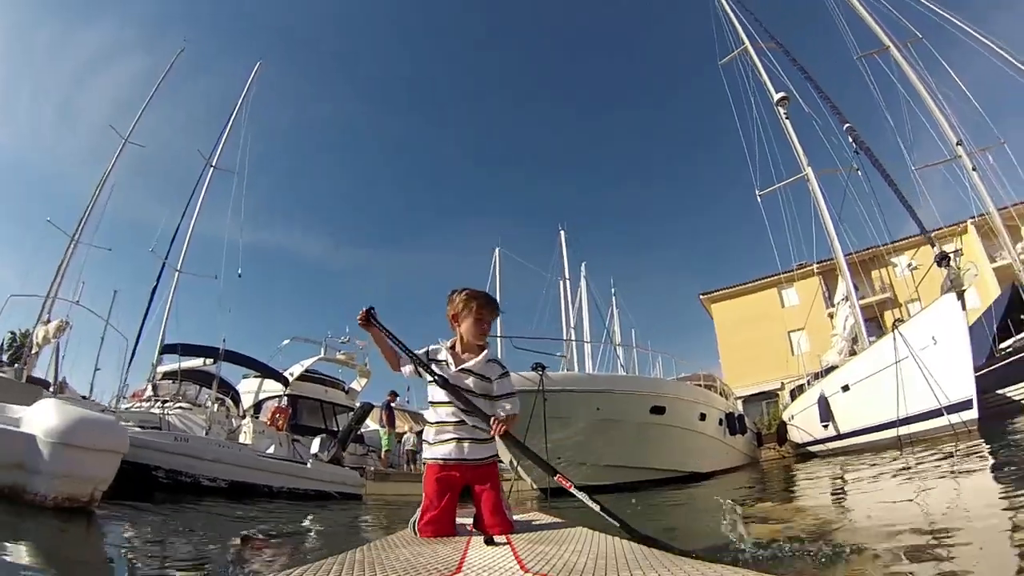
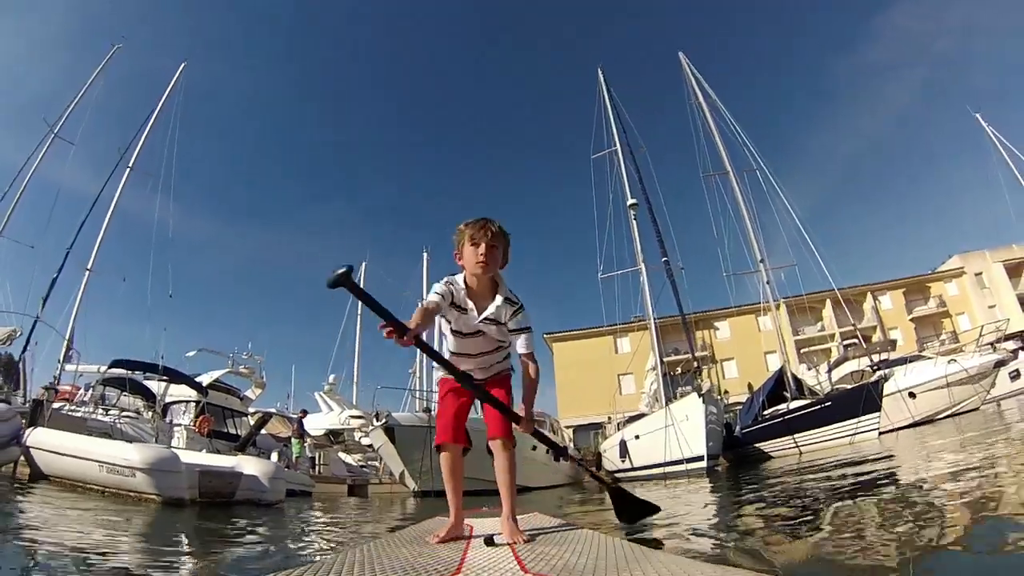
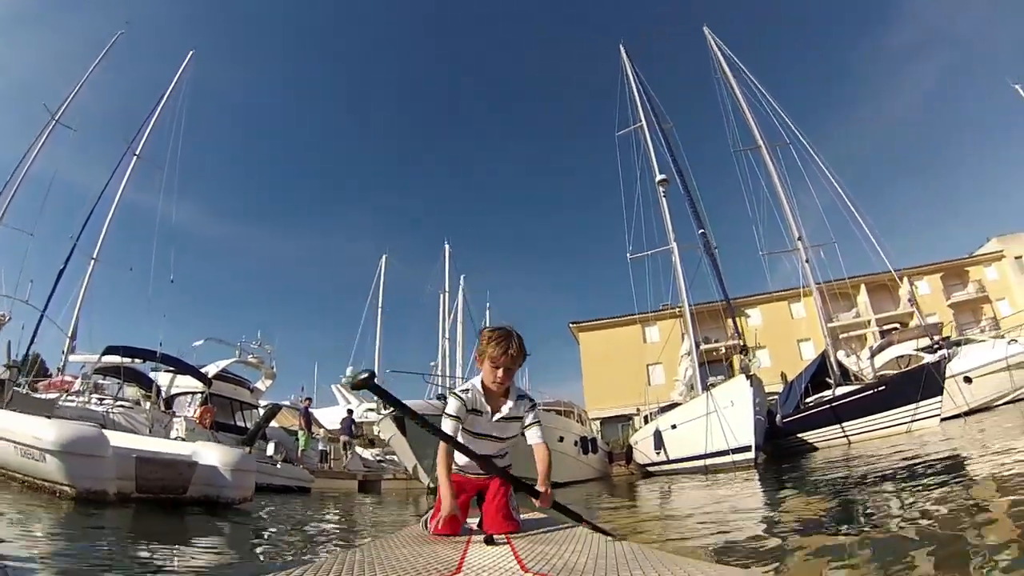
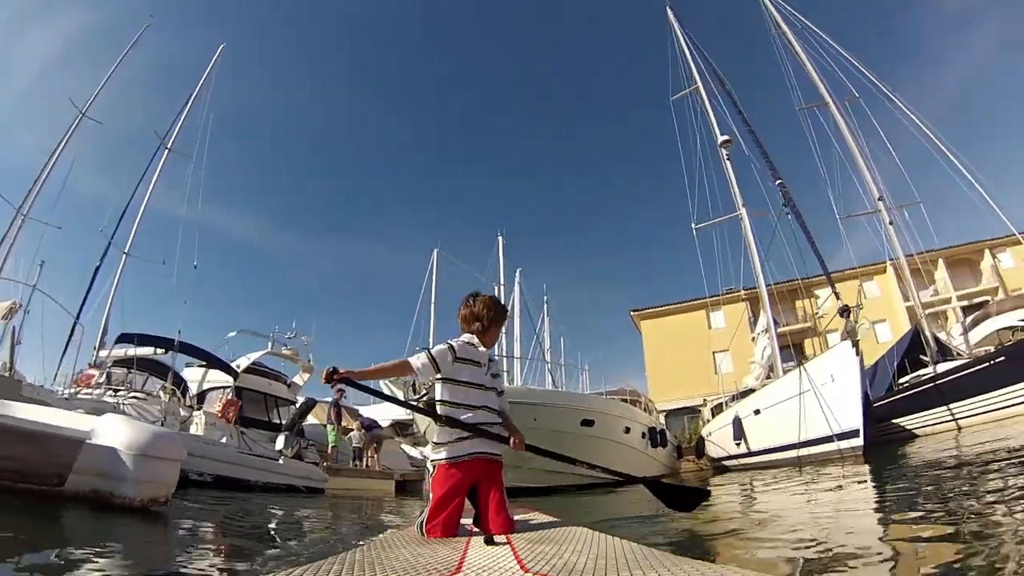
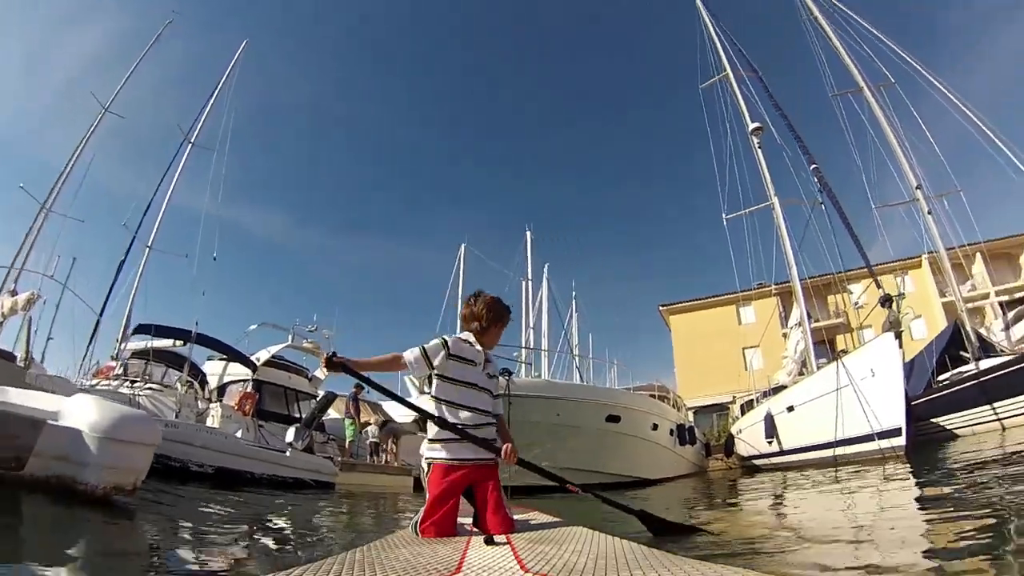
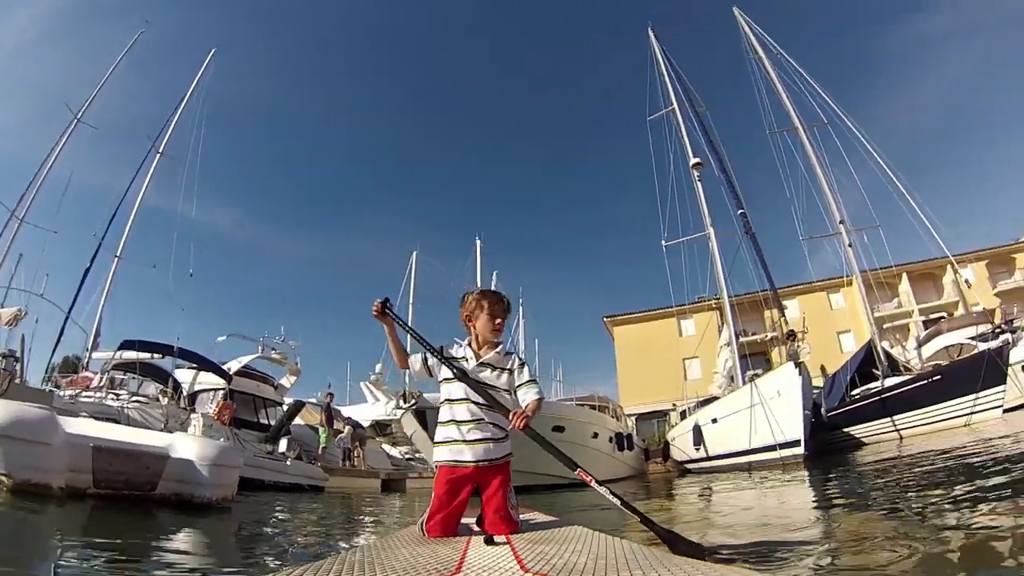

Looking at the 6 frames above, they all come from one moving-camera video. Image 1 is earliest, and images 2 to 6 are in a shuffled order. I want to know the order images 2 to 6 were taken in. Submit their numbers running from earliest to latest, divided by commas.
5, 4, 6, 3, 2
